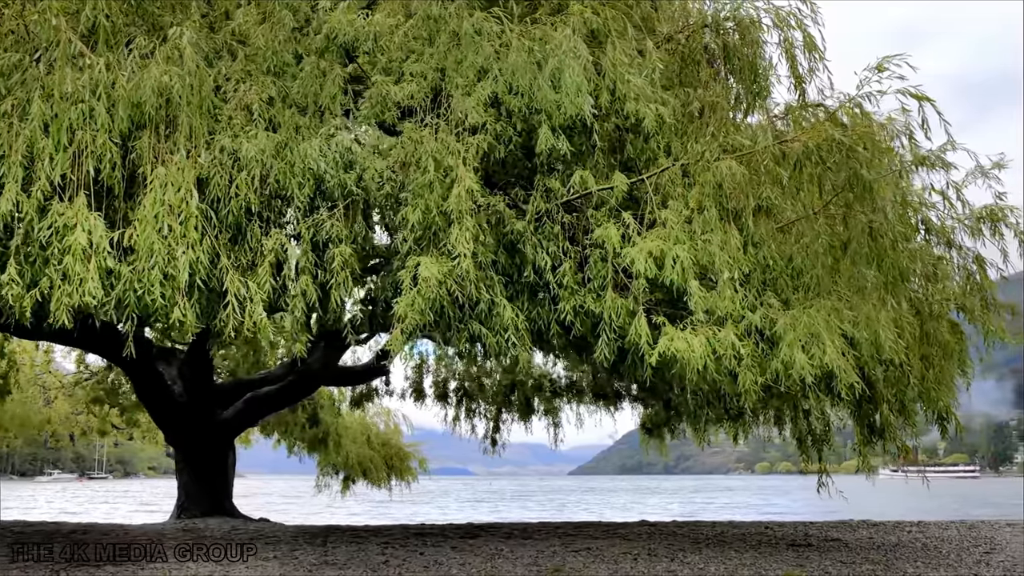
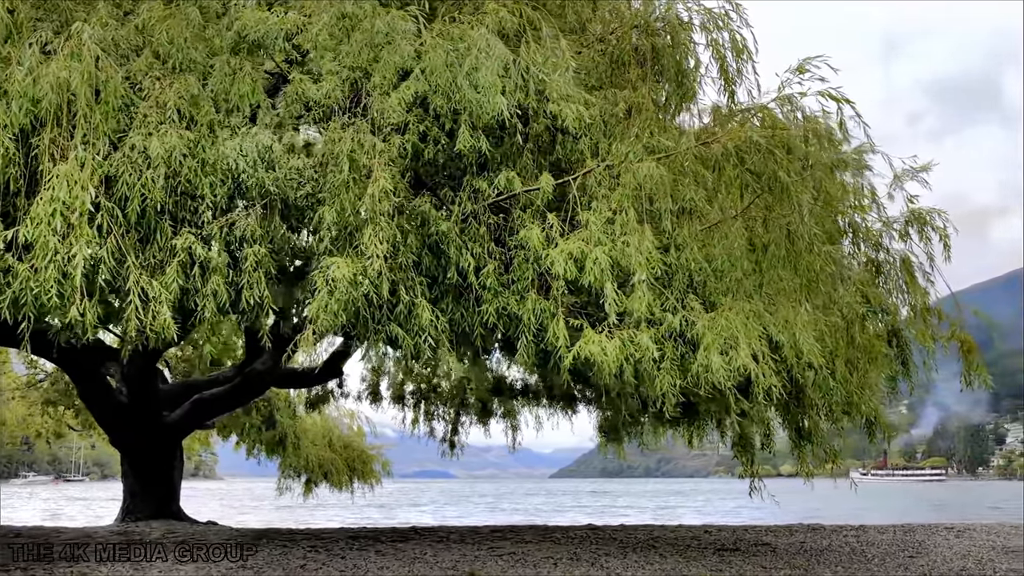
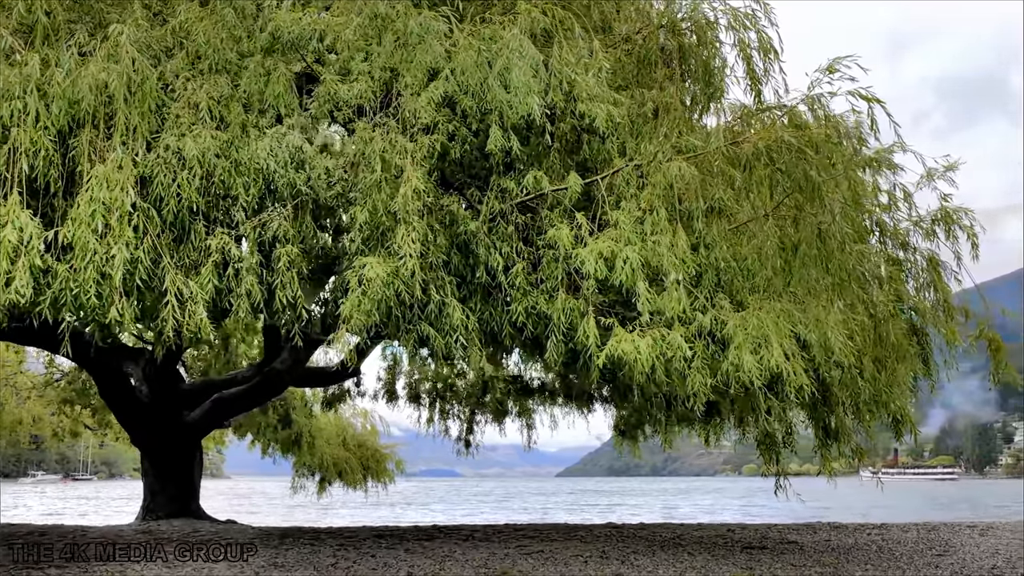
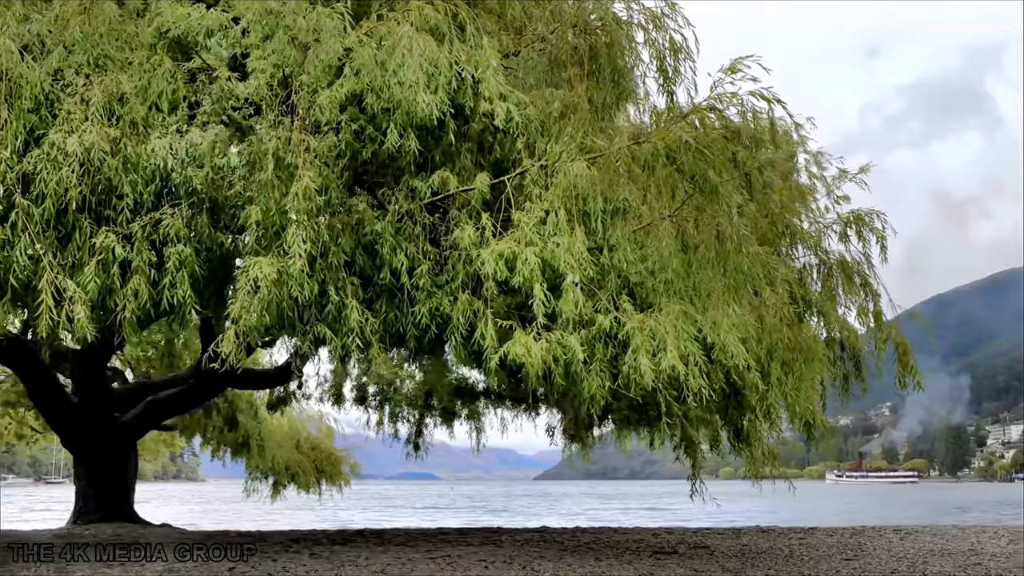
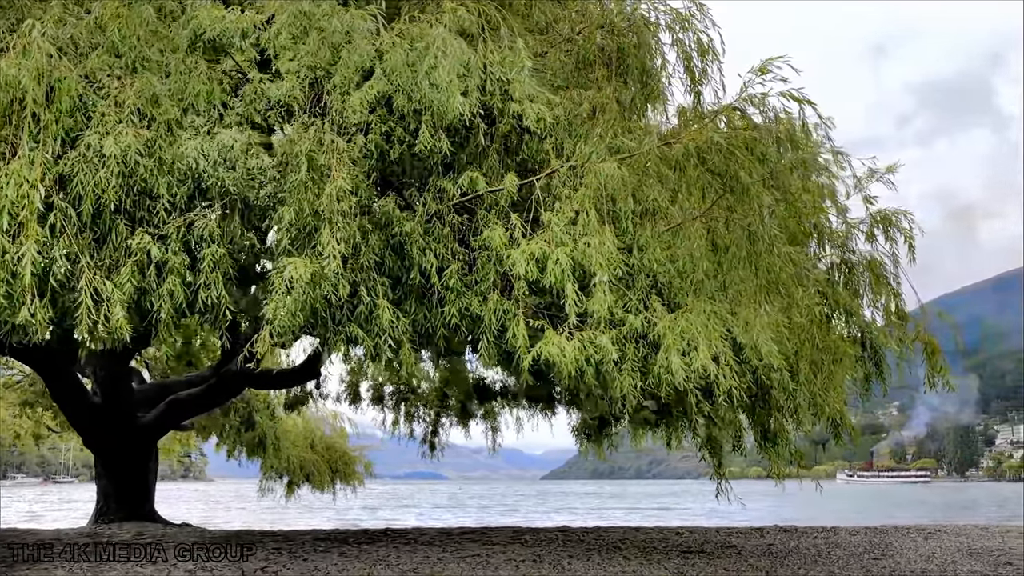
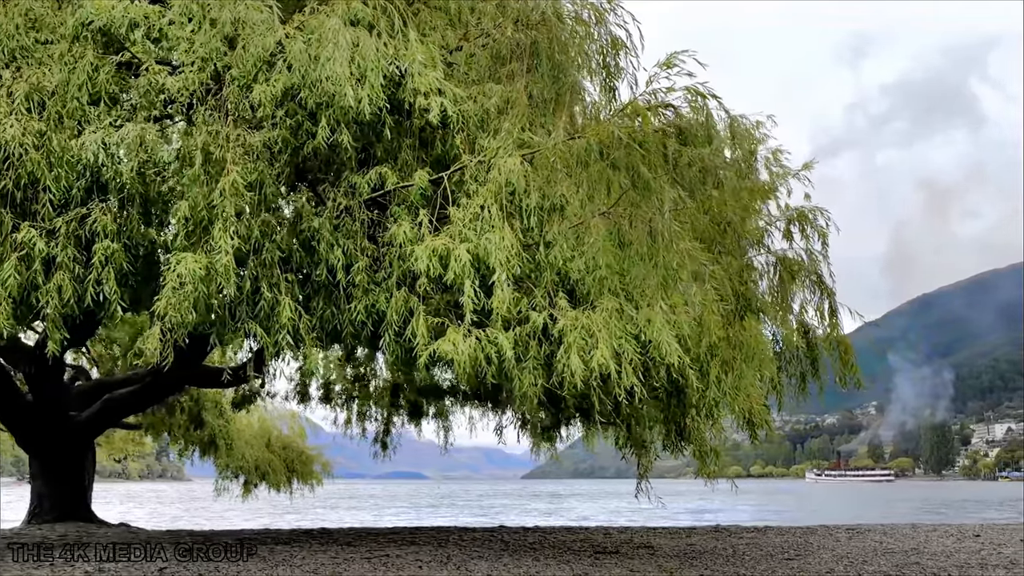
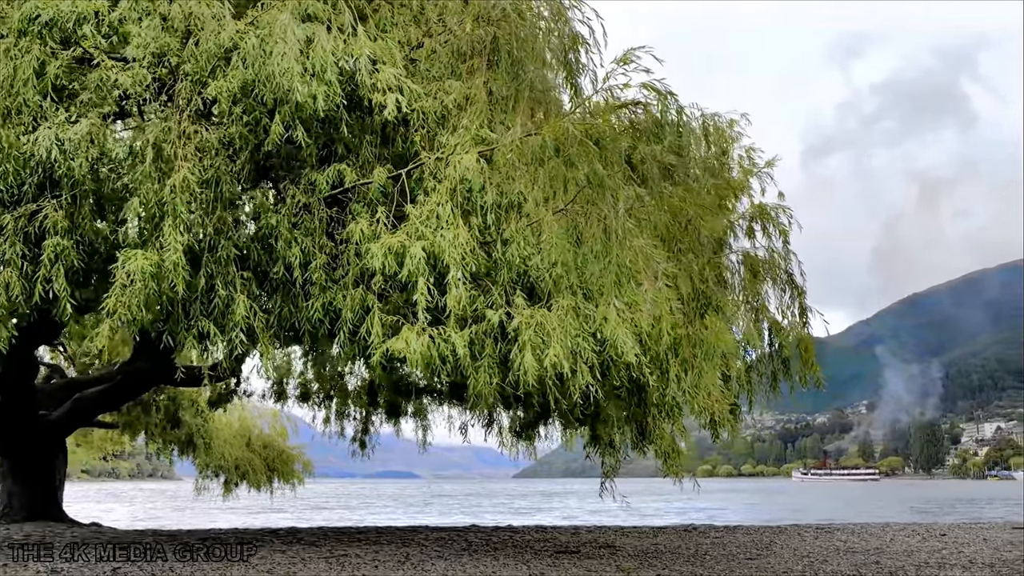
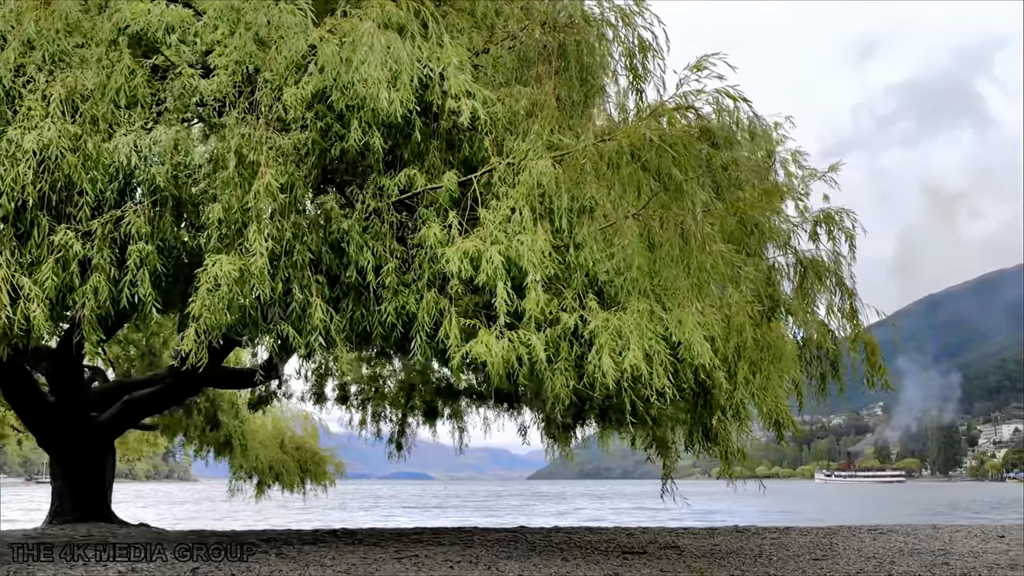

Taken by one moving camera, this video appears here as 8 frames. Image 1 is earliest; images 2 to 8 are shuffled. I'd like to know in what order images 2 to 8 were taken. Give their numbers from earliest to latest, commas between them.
3, 2, 5, 4, 8, 6, 7
